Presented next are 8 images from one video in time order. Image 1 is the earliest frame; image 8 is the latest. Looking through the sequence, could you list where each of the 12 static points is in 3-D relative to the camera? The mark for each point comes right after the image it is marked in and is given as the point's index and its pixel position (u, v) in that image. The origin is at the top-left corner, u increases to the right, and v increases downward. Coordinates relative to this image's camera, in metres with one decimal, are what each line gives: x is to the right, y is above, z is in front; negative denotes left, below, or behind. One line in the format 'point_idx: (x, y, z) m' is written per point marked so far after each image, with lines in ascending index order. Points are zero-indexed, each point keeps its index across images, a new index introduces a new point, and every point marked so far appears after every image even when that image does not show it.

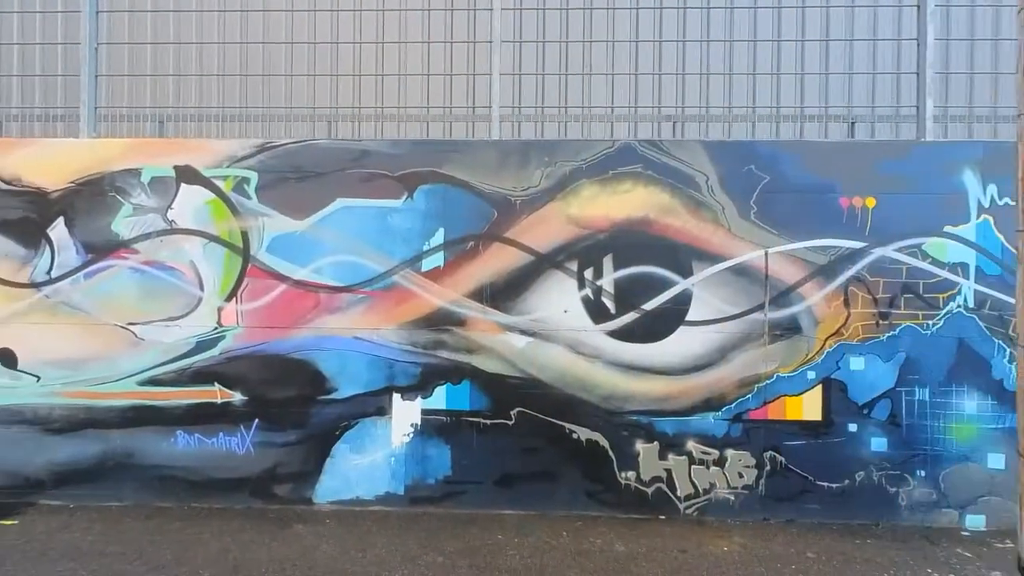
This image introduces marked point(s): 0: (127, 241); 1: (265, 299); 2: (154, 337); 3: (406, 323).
0: (-3.3, +0.4, +4.8) m
1: (-2.1, -0.1, +4.7) m
2: (-3.1, -0.4, +4.8) m
3: (-0.9, -0.3, +4.7) m
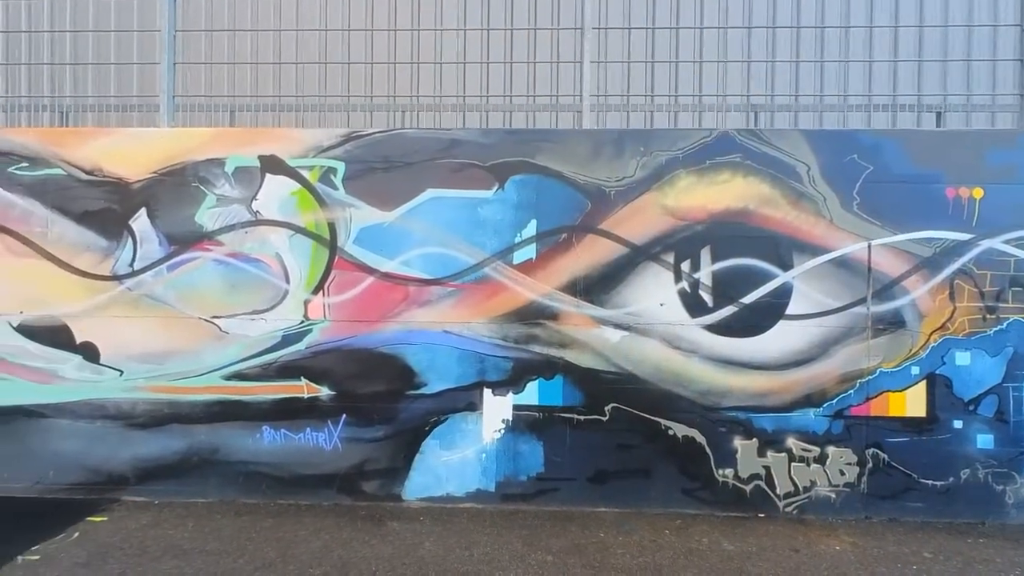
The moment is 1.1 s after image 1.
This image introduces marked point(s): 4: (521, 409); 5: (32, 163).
0: (-2.5, +0.5, +4.7) m
1: (-1.3, 0.0, +4.6) m
2: (-2.3, -0.4, +4.7) m
3: (-0.1, -0.2, +4.6) m
4: (+0.1, -1.0, +4.6) m
5: (-4.1, +1.1, +4.8) m
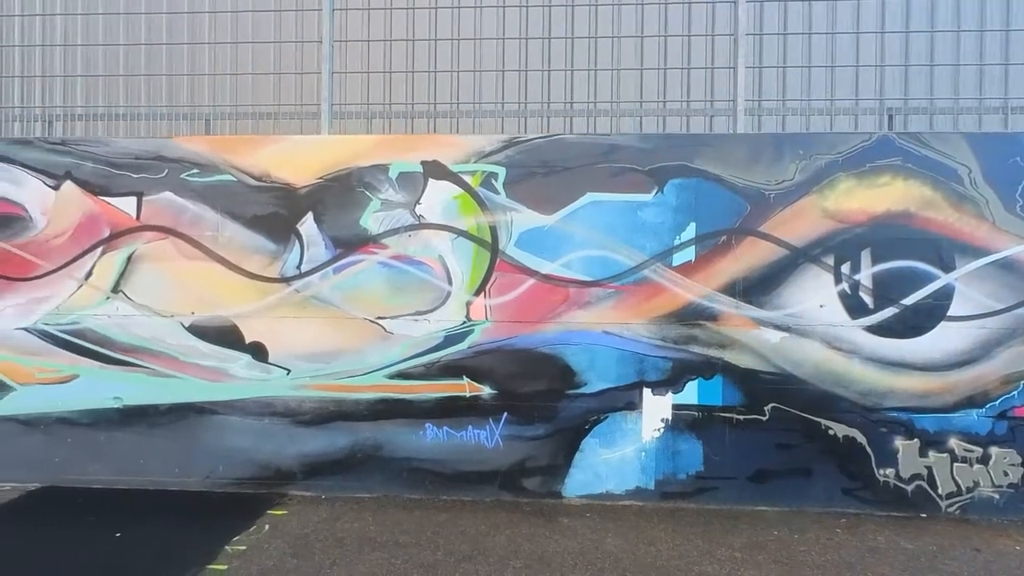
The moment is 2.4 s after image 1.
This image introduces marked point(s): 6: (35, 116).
0: (-1.2, +0.5, +4.8) m
1: (0.0, 0.0, +4.8) m
2: (-1.0, -0.4, +4.8) m
3: (+1.2, -0.3, +4.7) m
4: (+1.4, -1.0, +4.7) m
5: (-2.8, +1.1, +4.9) m
6: (-4.6, +1.6, +5.3) m
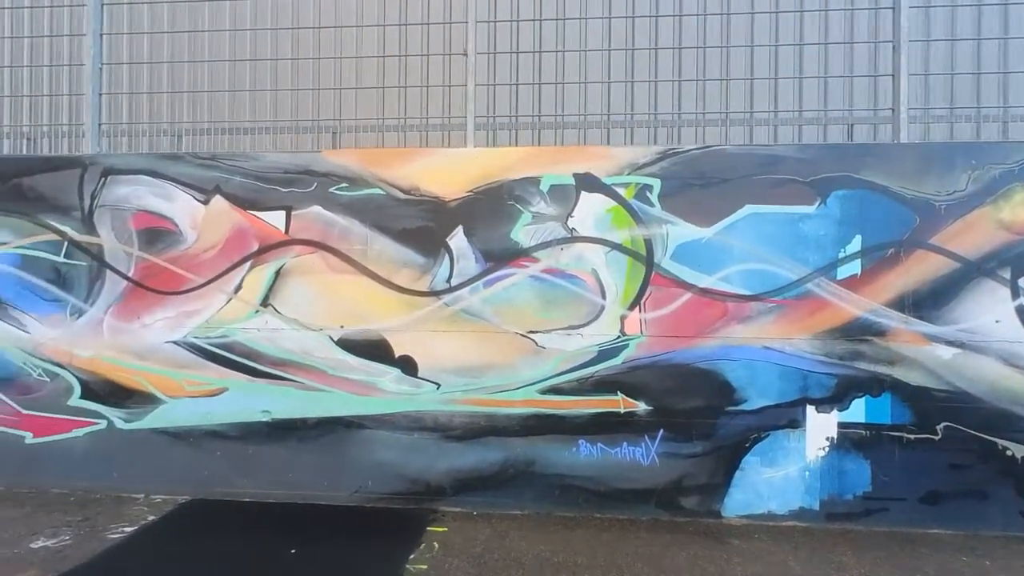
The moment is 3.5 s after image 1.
0: (+0.1, +0.3, +4.8) m
1: (+1.3, -0.2, +4.7) m
2: (+0.4, -0.5, +4.8) m
3: (+2.5, -0.4, +4.6) m
4: (+2.7, -1.1, +4.5) m
5: (-1.4, +0.9, +4.9) m
6: (-3.3, +1.5, +5.4) m
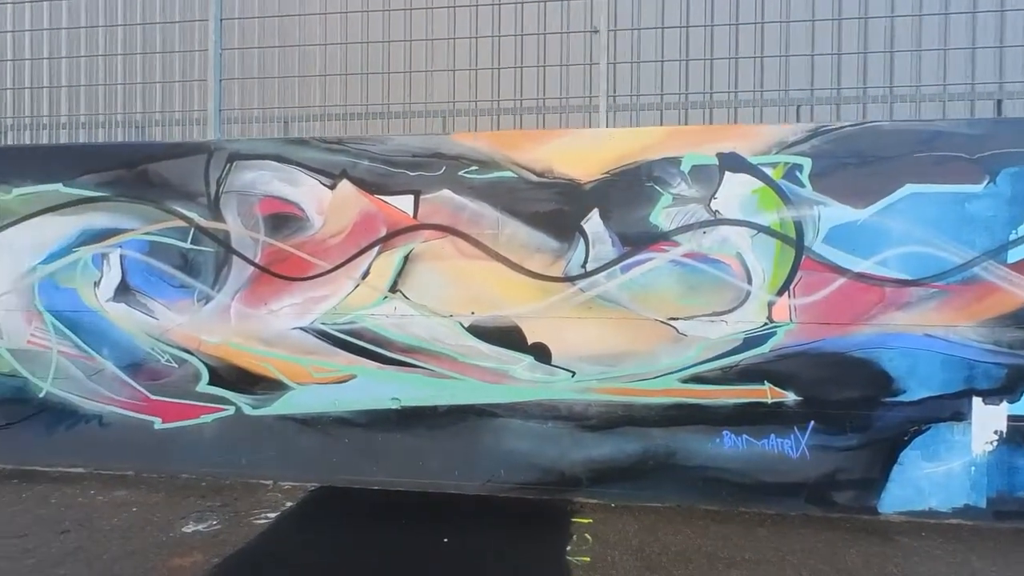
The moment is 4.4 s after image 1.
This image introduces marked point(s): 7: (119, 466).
0: (+1.3, +0.5, +4.6) m
1: (+2.5, 0.0, +4.4) m
2: (+1.5, -0.4, +4.6) m
3: (+3.7, -0.2, +4.3) m
4: (+3.9, -1.0, +4.3) m
5: (-0.3, +1.1, +4.8) m
6: (-2.1, +1.7, +5.3) m
7: (-3.7, -1.7, +5.2) m
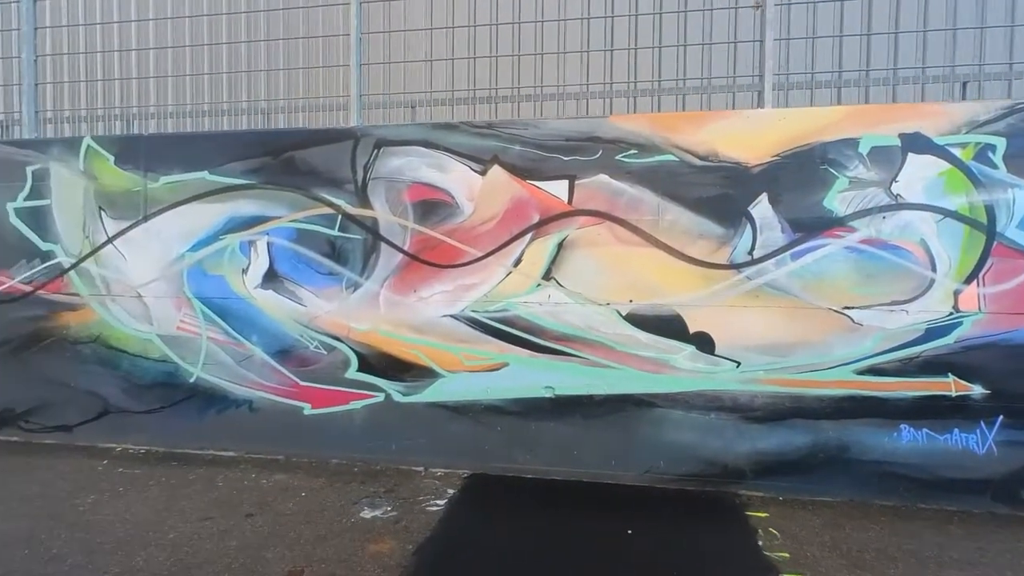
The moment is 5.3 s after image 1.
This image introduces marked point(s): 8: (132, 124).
0: (+2.6, +0.6, +4.4) m
1: (+3.8, +0.1, +4.2) m
2: (+2.9, -0.3, +4.4) m
3: (+5.0, -0.2, +4.0) m
4: (+5.2, -0.9, +4.0) m
5: (+1.1, +1.2, +4.7) m
6: (-0.7, +1.8, +5.3) m
7: (-2.3, -1.6, +5.3) m
8: (-4.0, +1.7, +5.9) m
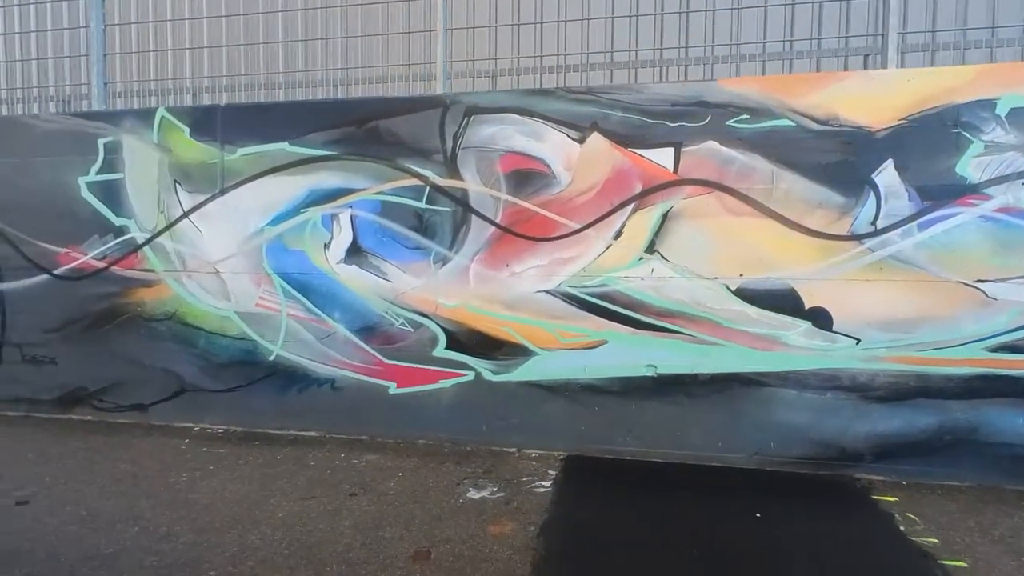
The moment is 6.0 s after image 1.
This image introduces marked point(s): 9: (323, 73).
0: (+3.5, +0.8, +4.1) m
1: (+4.6, +0.3, +3.9) m
2: (+3.7, -0.1, +4.1) m
3: (+5.8, 0.0, +3.7) m
4: (+6.0, -0.7, +3.7) m
5: (+1.9, +1.4, +4.4) m
6: (+0.1, +2.0, +5.0) m
7: (-1.5, -1.3, +5.2) m
8: (-3.1, +2.0, +5.7) m
9: (-1.8, +2.1, +5.4) m
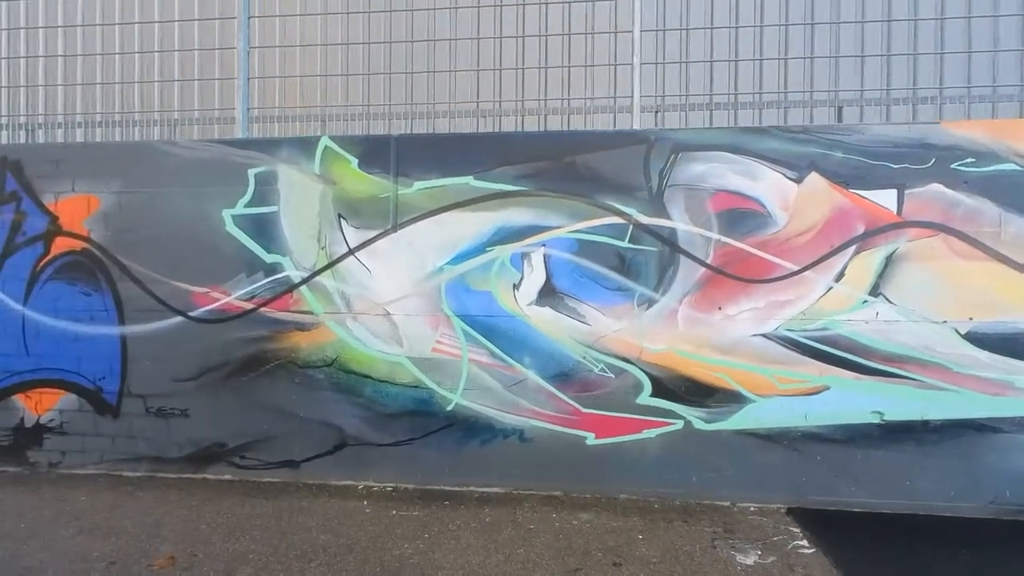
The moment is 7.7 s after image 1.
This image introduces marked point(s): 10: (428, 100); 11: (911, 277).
0: (+5.3, +0.4, +4.2) m
1: (+6.5, -0.1, +4.1) m
2: (+5.5, -0.4, +4.2) m
3: (+7.7, -0.3, +3.9) m
4: (+7.9, -1.0, +3.9) m
5: (+3.7, +1.0, +4.4) m
6: (+1.9, +1.6, +4.9) m
7: (+0.3, -1.7, +4.8) m
8: (-1.4, +1.6, +5.3) m
9: (-0.1, +1.7, +5.1) m
10: (-0.8, +1.8, +5.2) m
11: (+3.2, +0.1, +4.5) m
